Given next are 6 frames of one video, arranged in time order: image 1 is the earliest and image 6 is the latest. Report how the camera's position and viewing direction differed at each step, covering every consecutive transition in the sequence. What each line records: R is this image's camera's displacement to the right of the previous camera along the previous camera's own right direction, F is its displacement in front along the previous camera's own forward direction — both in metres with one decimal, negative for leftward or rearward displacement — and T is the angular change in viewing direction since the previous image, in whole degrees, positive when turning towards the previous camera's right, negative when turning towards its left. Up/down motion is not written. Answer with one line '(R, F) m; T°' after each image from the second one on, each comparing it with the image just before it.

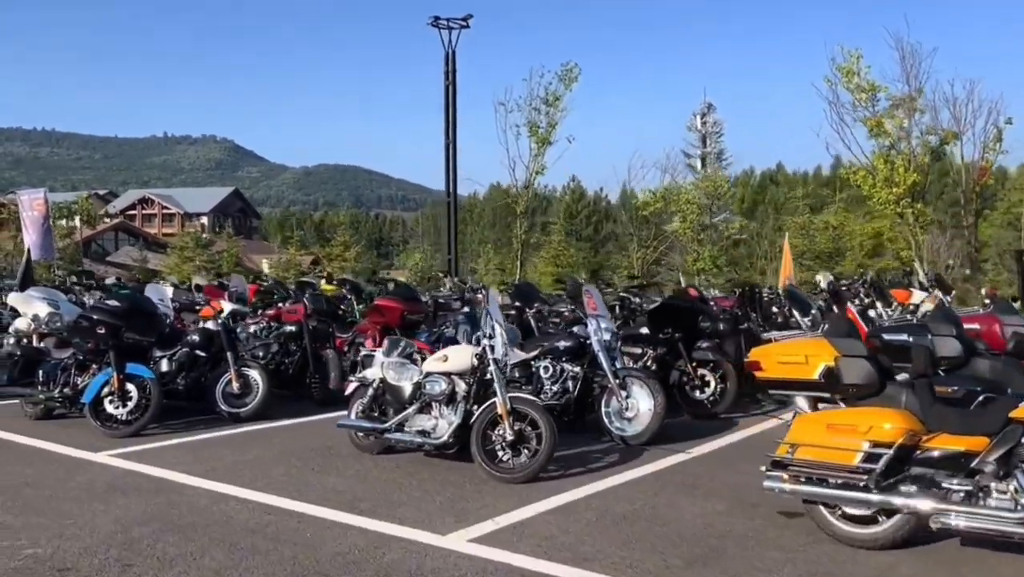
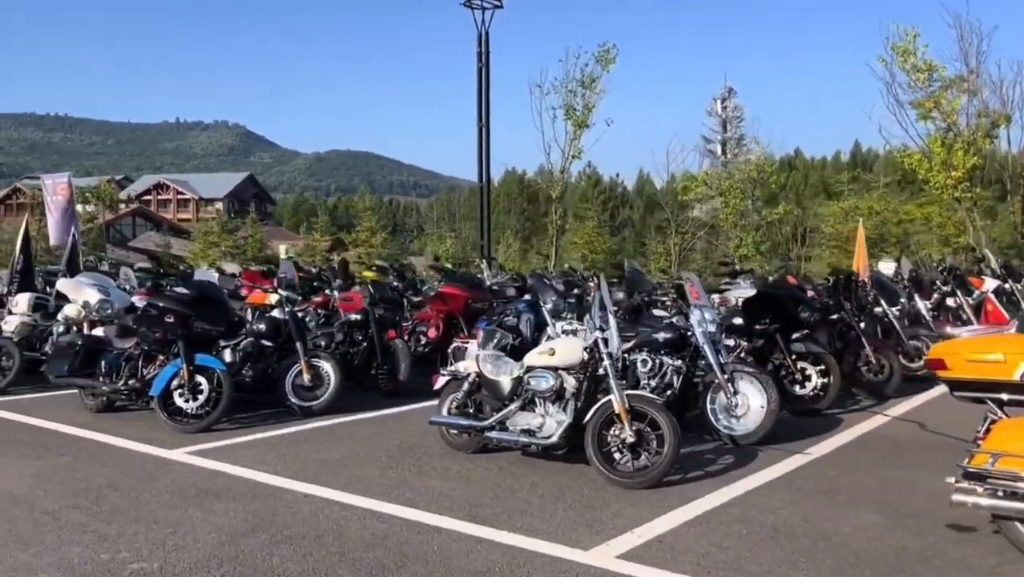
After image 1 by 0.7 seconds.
(-0.7, +0.5) m; -1°
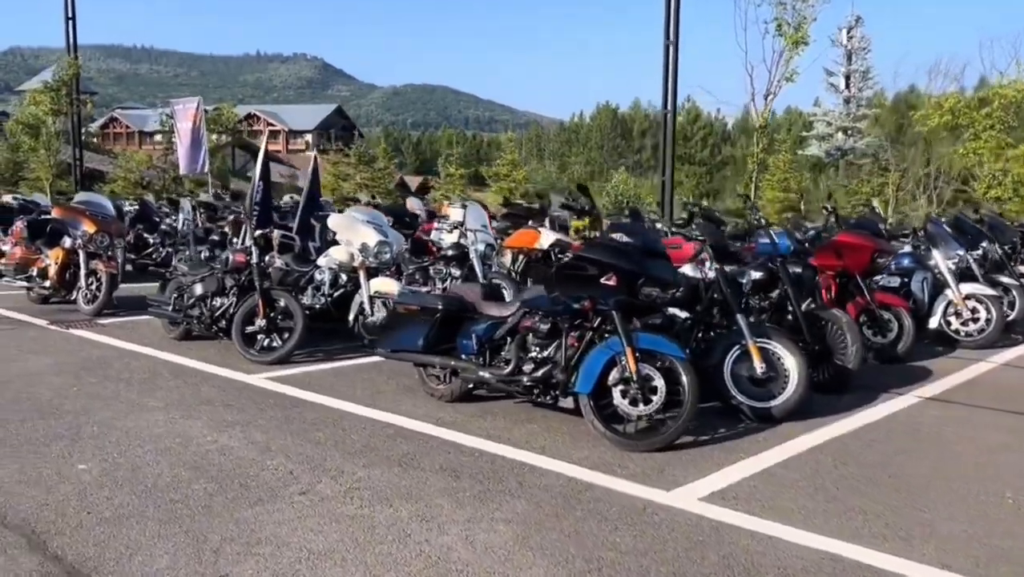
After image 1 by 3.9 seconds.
(-3.0, +2.4) m; -5°
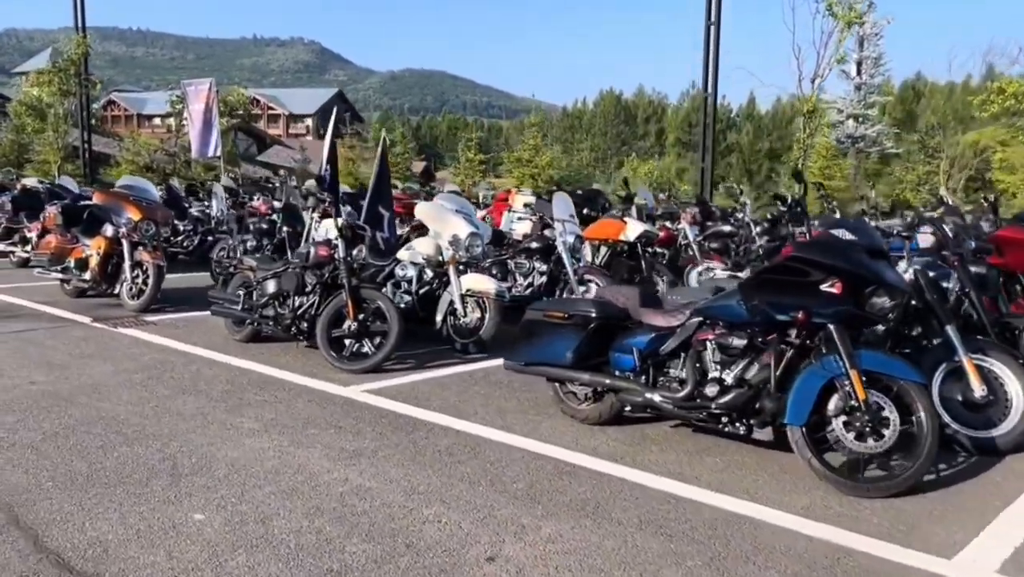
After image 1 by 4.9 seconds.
(-0.9, +0.9) m; 0°
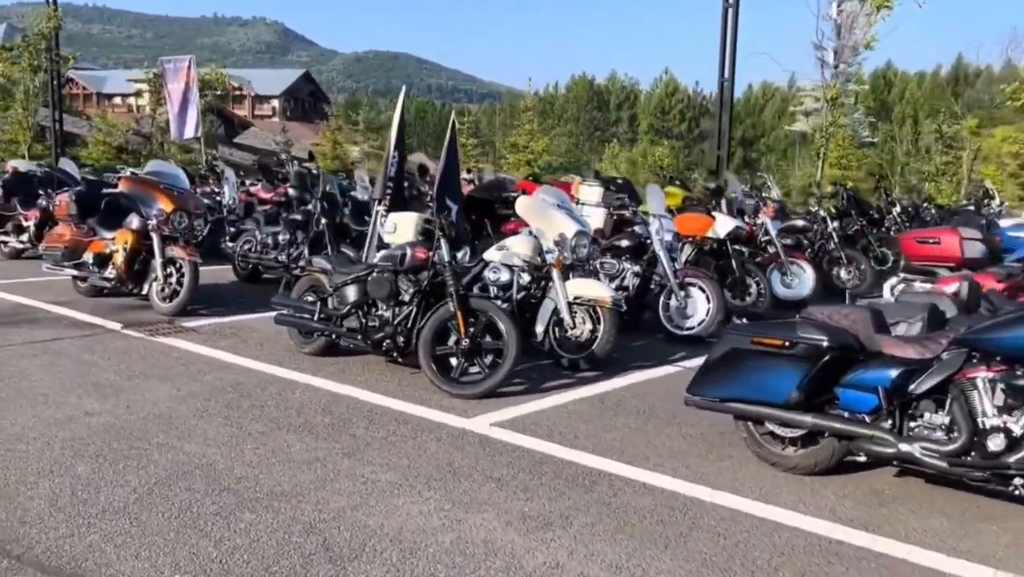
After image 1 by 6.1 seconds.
(-1.1, +1.0) m; +2°
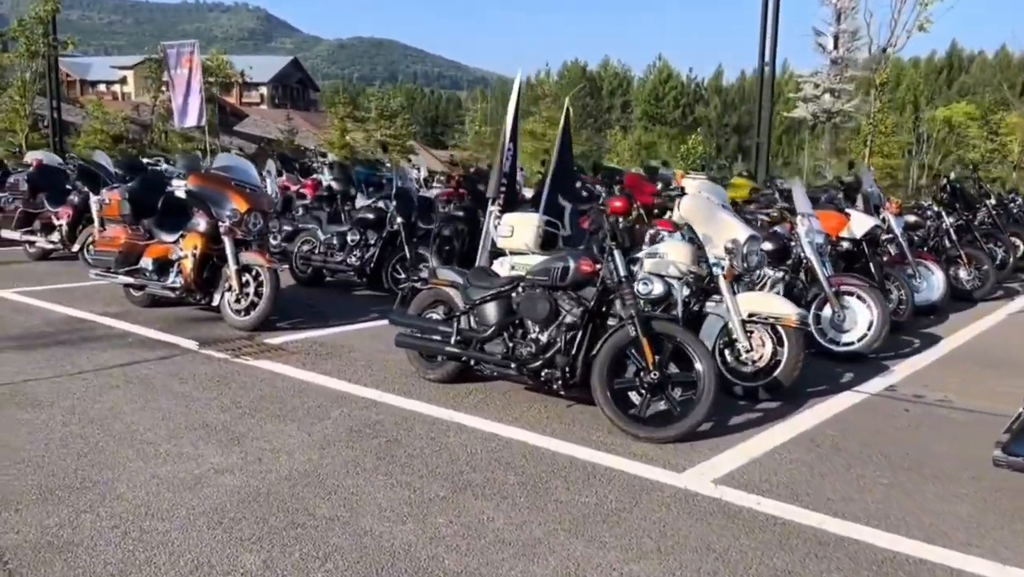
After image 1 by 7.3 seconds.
(-1.1, +0.9) m; +1°
